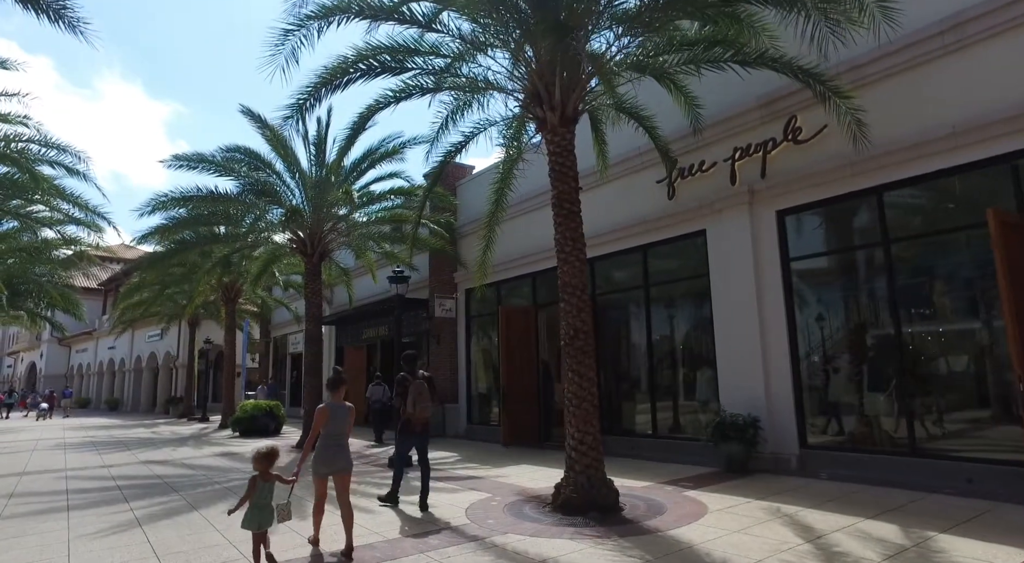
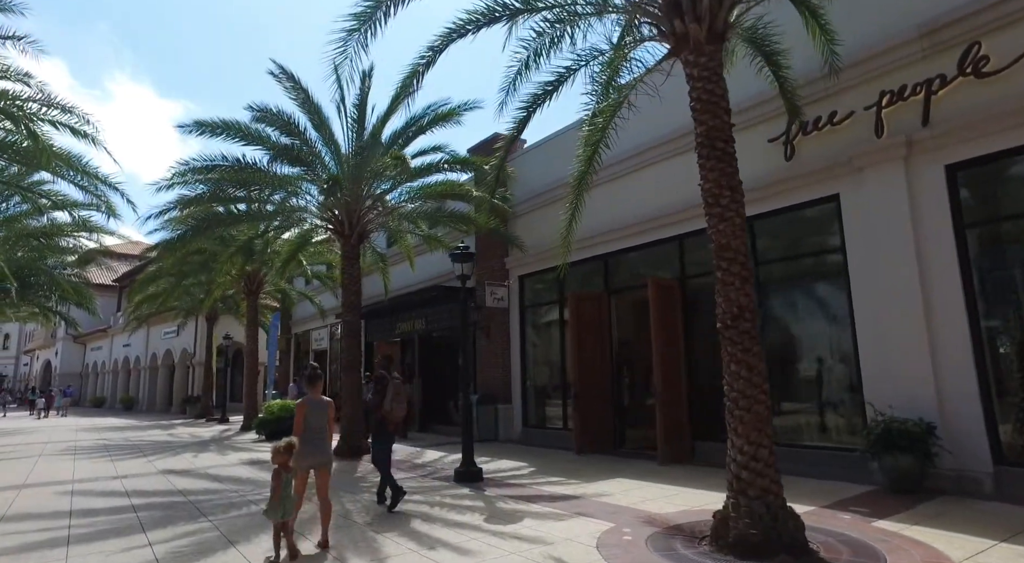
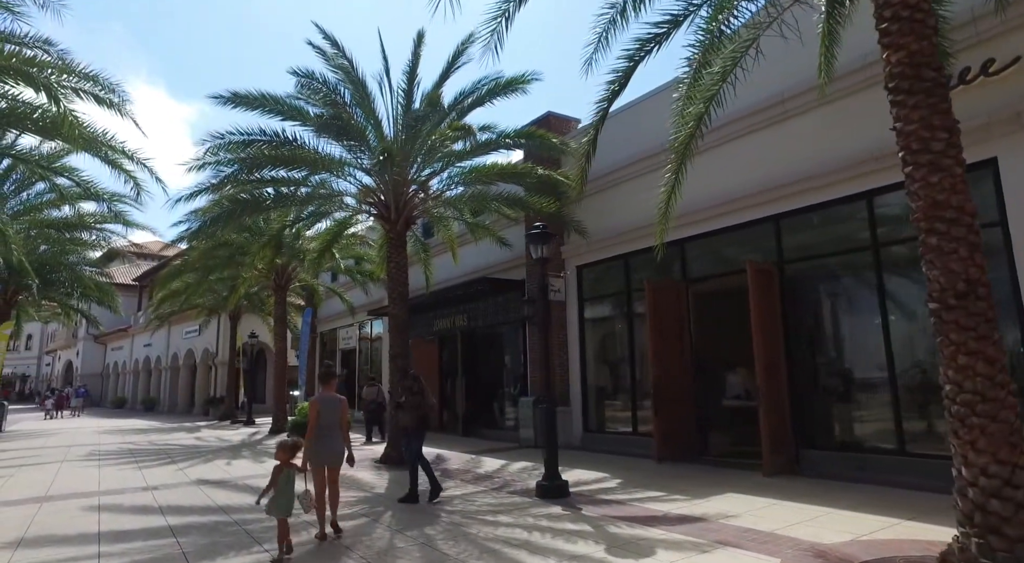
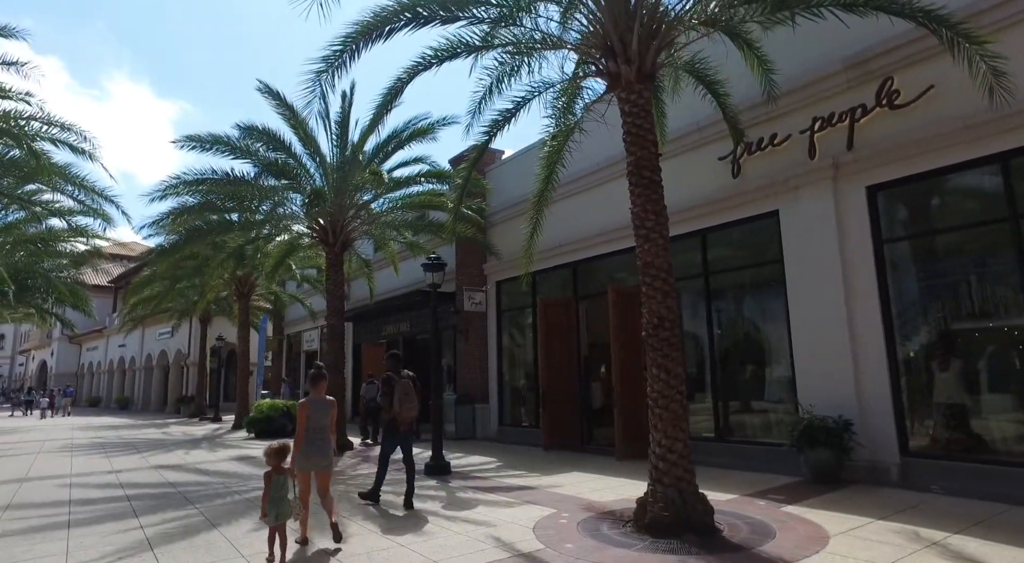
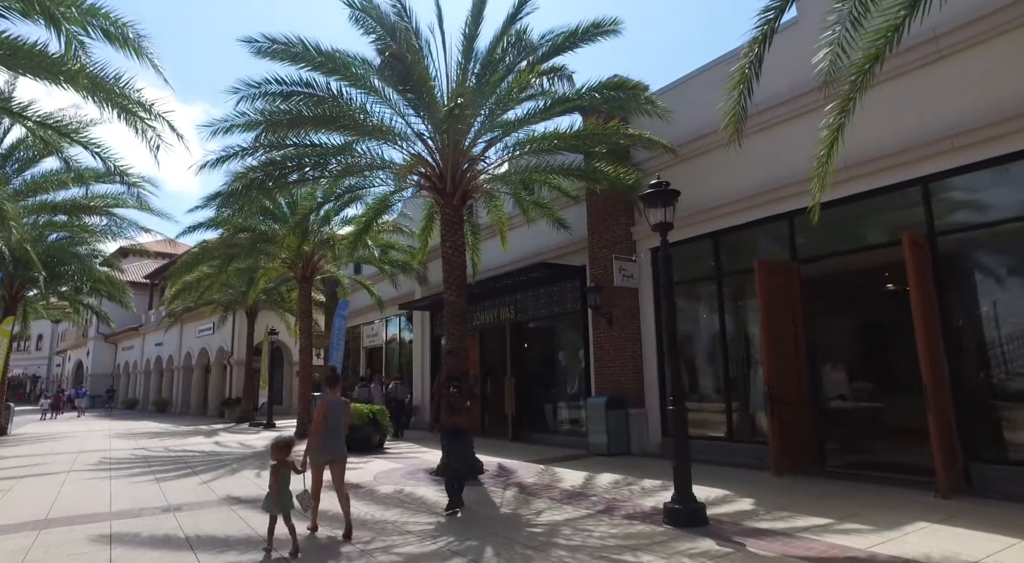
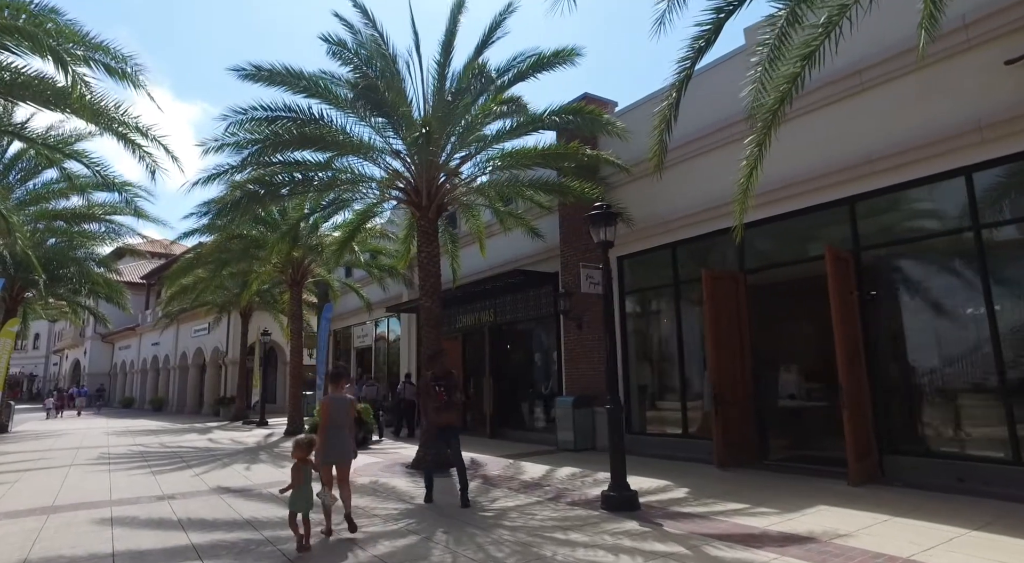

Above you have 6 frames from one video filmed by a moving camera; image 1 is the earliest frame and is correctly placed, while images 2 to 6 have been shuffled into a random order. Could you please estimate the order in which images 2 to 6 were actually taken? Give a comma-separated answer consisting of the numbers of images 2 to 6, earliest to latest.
4, 2, 3, 6, 5
